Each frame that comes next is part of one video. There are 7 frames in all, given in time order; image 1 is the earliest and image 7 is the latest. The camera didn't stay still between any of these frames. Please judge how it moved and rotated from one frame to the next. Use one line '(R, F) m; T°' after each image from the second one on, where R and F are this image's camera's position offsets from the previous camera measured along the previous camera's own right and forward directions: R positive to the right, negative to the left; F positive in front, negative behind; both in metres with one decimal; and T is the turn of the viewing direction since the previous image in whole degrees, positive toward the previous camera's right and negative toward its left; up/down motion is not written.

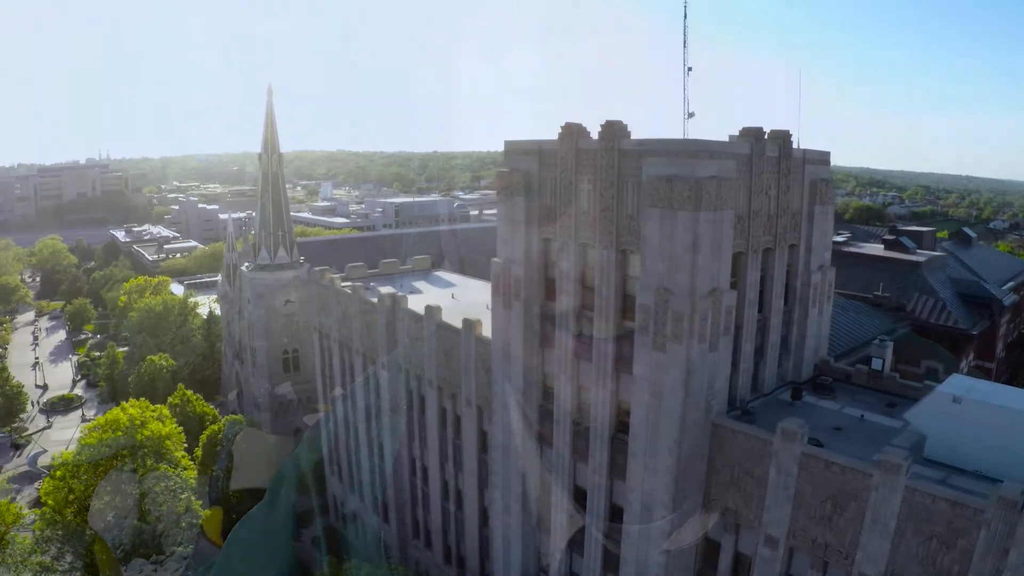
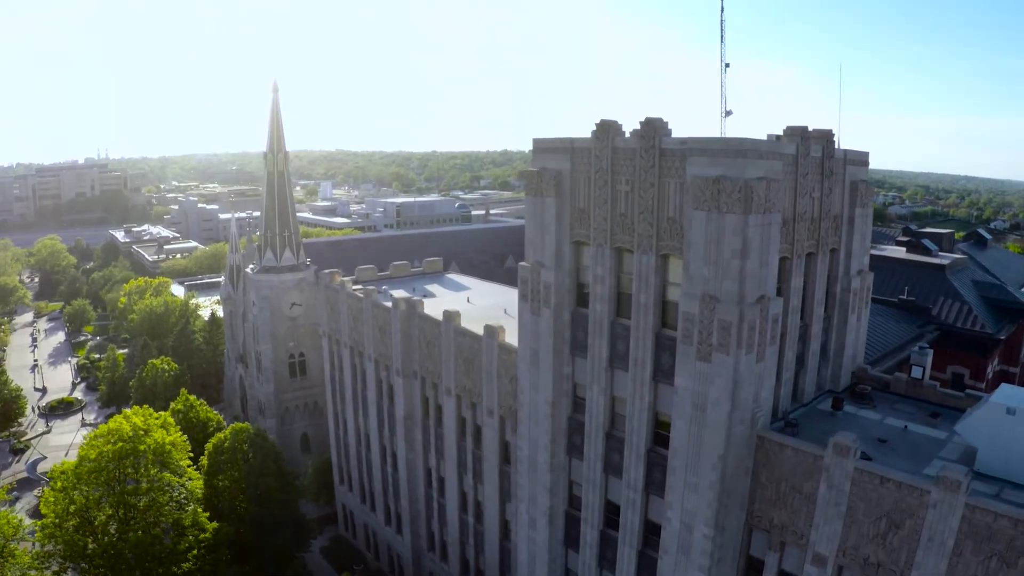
(-0.8, +0.9) m; 0°
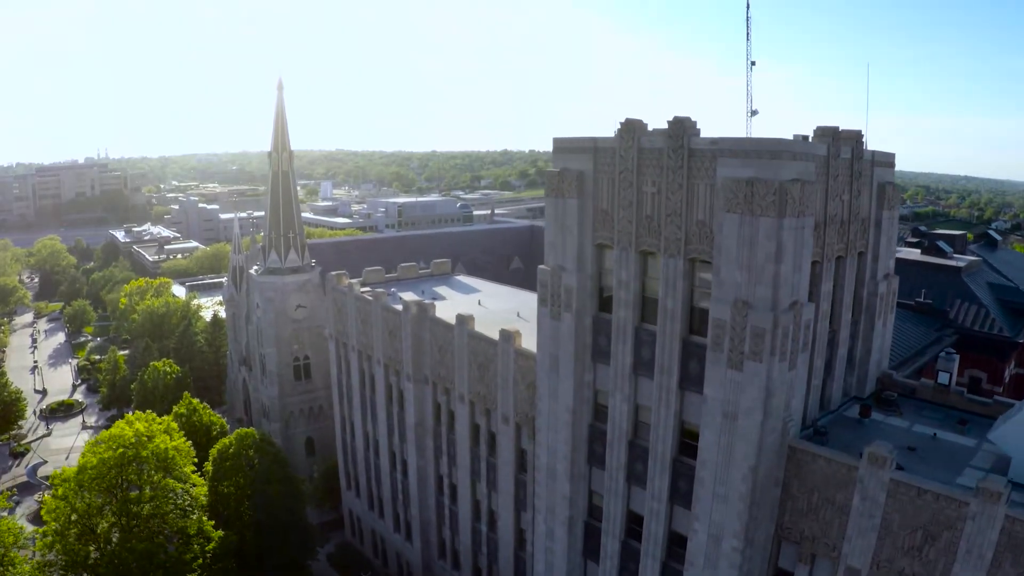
(-0.5, +0.5) m; 0°
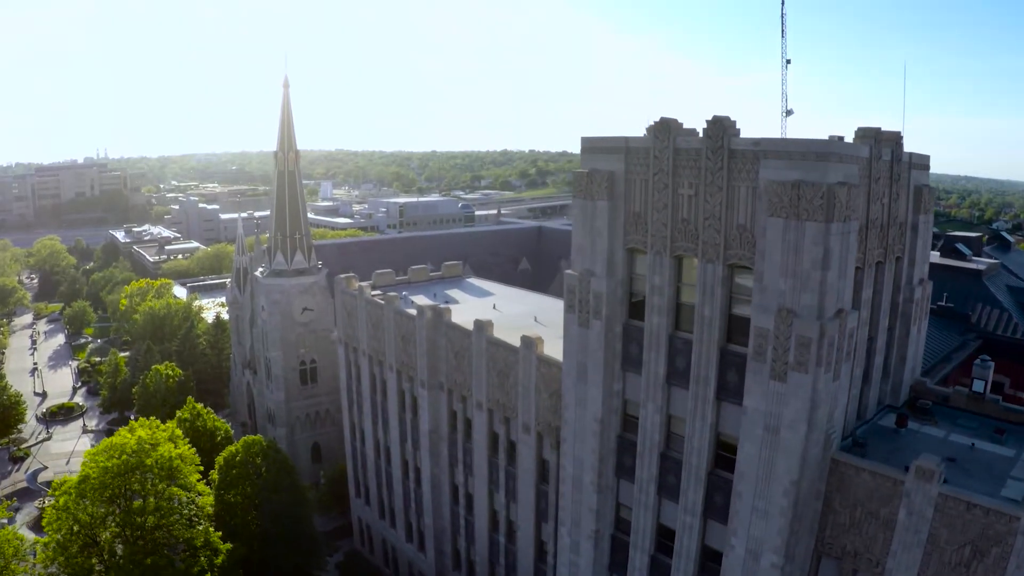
(-0.7, +0.6) m; 0°
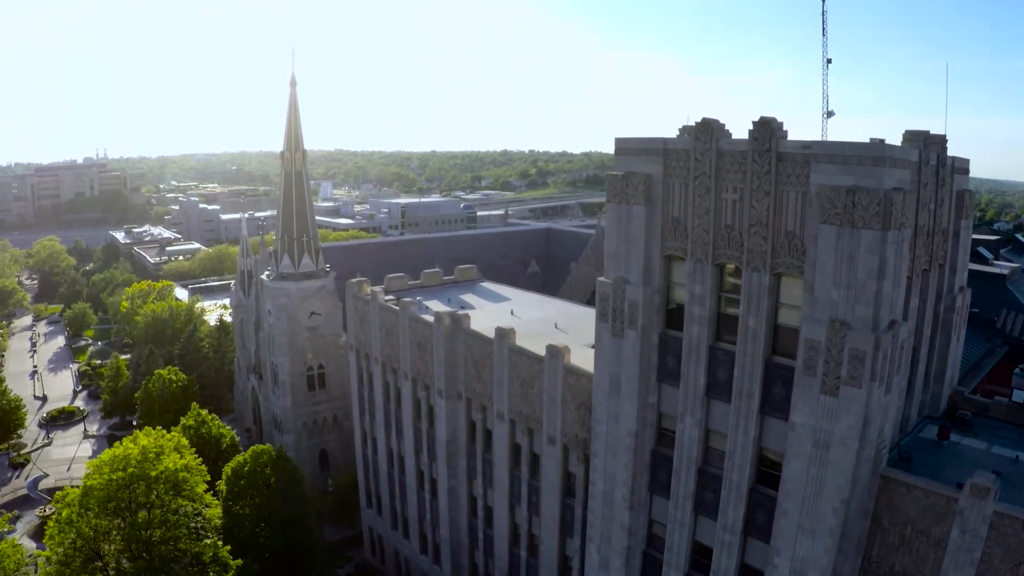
(-0.7, +0.6) m; 0°
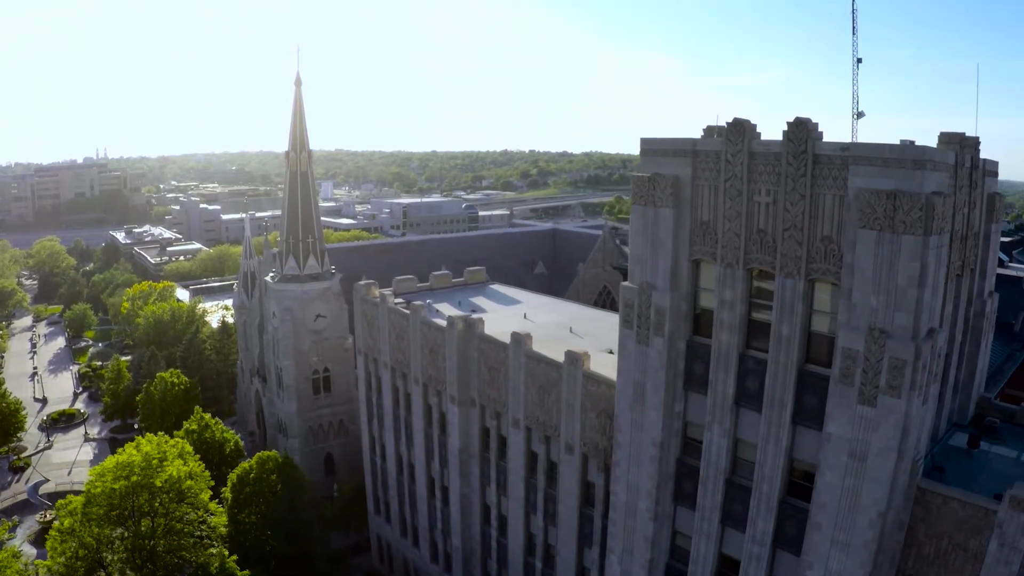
(-0.5, +0.4) m; 0°
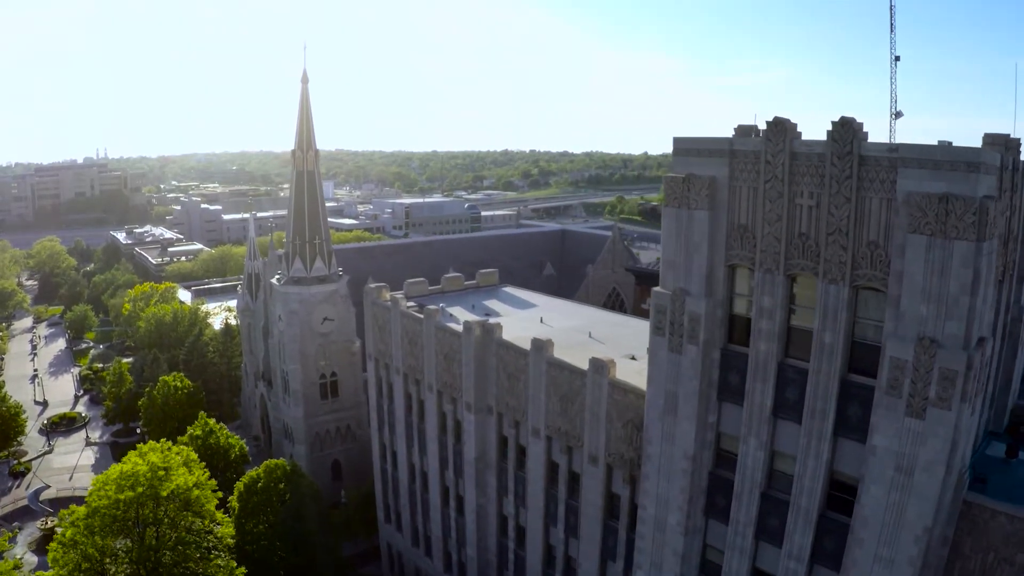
(-0.6, +0.5) m; 0°
